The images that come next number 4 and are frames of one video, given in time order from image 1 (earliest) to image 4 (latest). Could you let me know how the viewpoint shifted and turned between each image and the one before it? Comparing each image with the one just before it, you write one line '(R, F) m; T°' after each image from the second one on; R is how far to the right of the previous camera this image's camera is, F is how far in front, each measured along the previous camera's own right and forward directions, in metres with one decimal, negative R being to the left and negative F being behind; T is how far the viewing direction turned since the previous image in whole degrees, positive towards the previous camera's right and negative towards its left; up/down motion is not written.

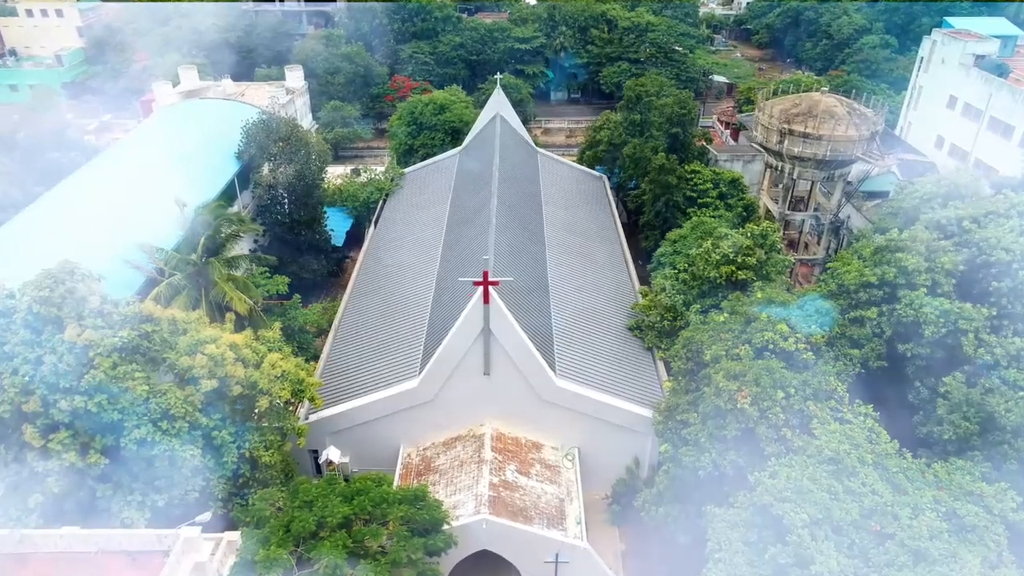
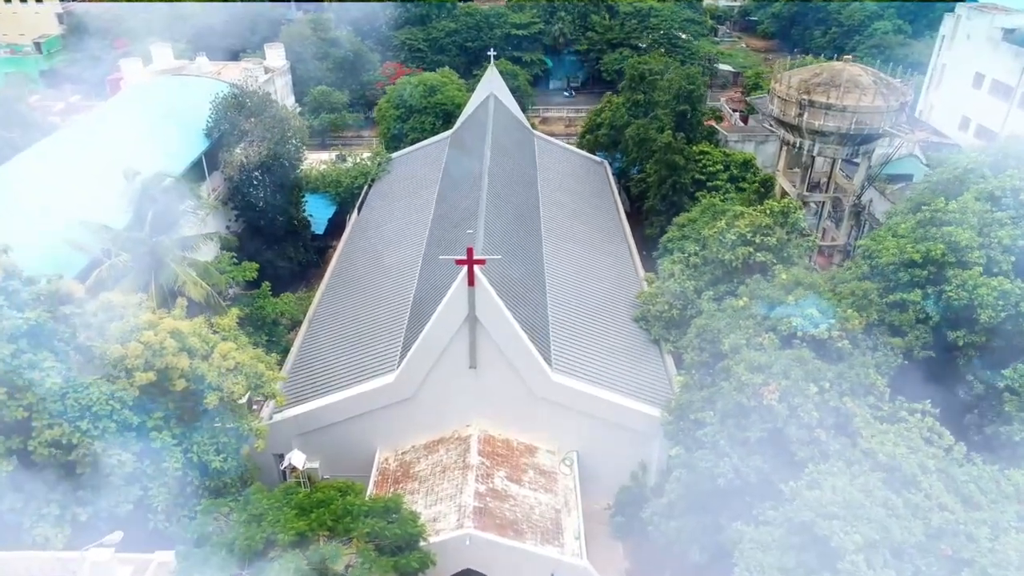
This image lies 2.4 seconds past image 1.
(+0.2, +1.9) m; 0°
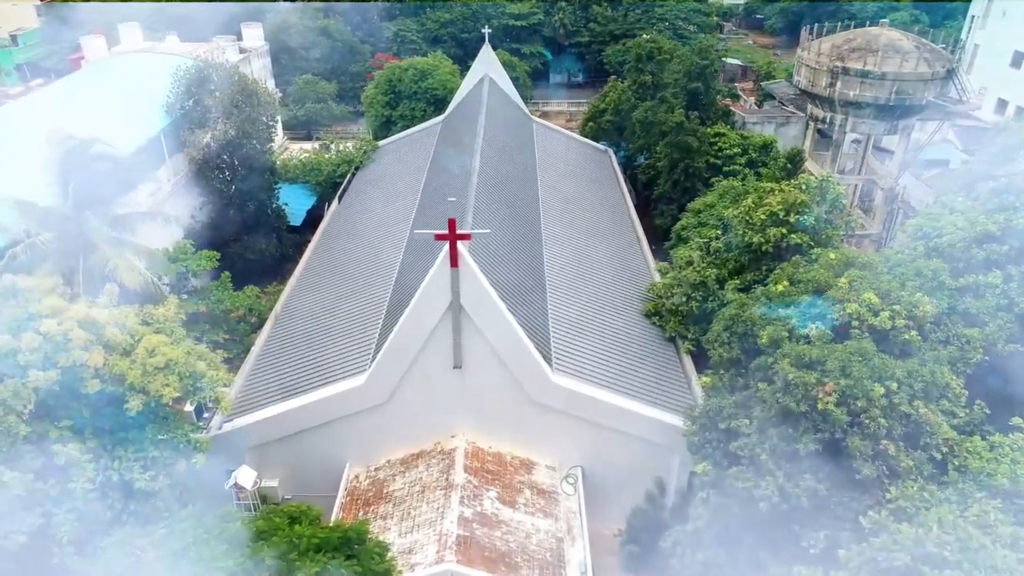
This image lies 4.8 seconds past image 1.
(+0.1, +2.3) m; 0°
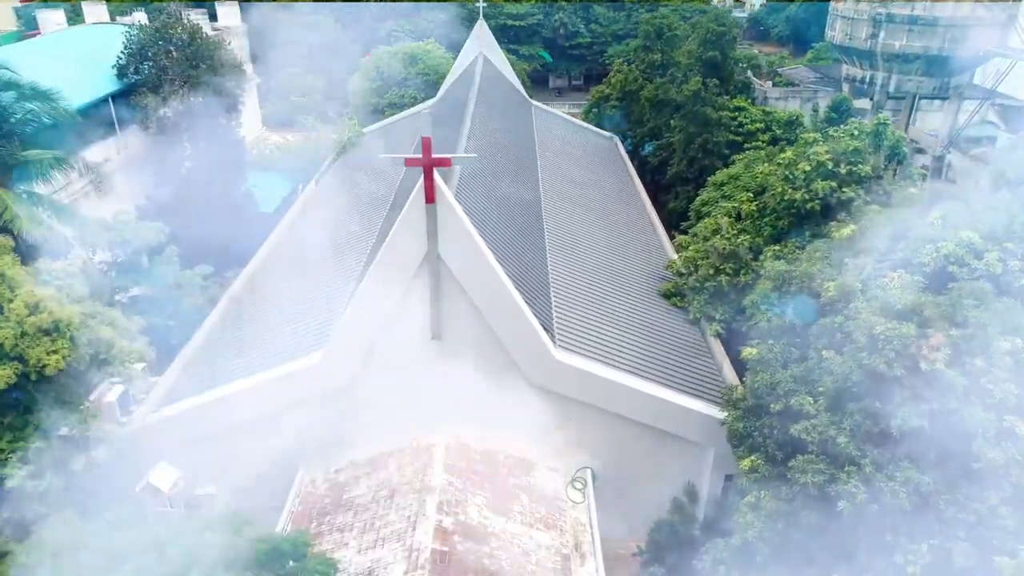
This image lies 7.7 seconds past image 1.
(+0.1, +2.4) m; 0°
